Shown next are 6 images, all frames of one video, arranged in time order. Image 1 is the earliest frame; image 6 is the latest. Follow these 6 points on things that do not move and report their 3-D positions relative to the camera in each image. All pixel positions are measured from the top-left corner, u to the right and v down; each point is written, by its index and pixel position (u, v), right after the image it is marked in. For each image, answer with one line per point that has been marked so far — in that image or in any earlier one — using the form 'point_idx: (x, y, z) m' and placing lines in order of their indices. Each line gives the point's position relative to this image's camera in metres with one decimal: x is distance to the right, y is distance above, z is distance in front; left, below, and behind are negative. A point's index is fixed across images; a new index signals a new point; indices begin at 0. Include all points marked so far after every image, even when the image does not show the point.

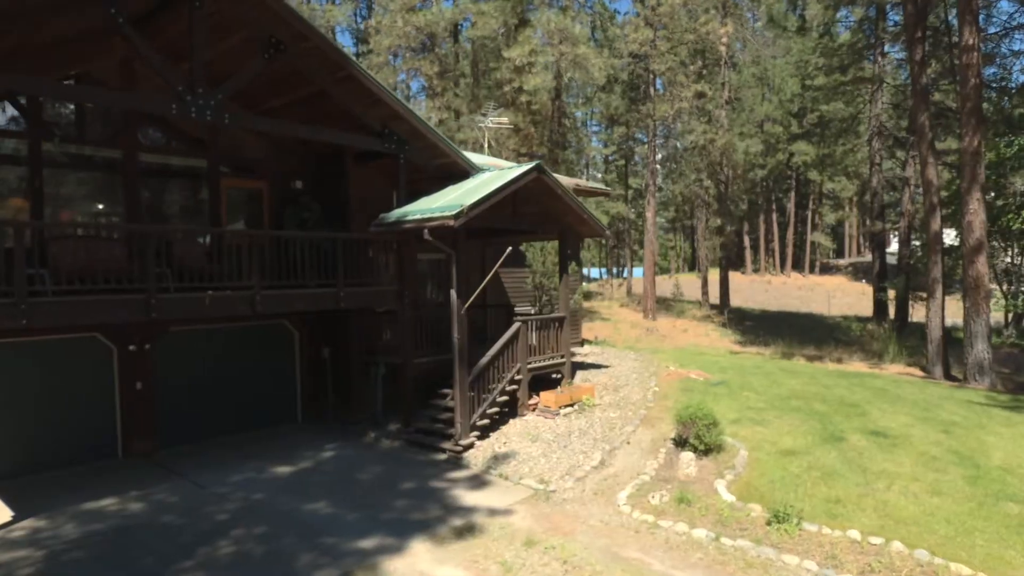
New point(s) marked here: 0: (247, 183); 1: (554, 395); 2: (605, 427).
0: (-5.1, +2.0, +12.6) m
1: (+0.7, -1.9, +11.8) m
2: (+1.6, -2.4, +11.1) m
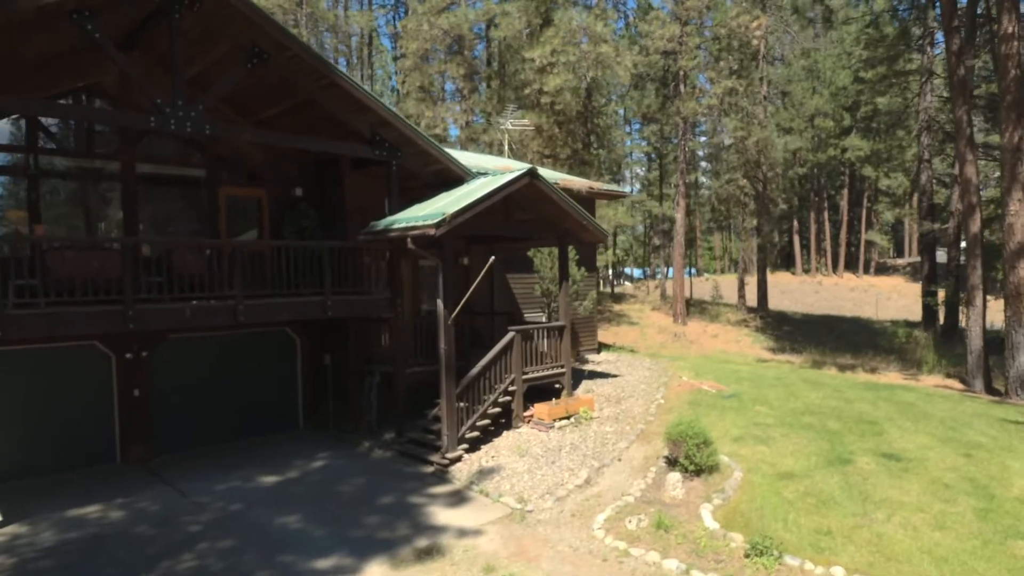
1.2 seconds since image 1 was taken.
0: (-5.1, +1.8, +12.7) m
1: (+0.6, -2.1, +11.5) m
2: (+1.4, -2.5, +10.7) m
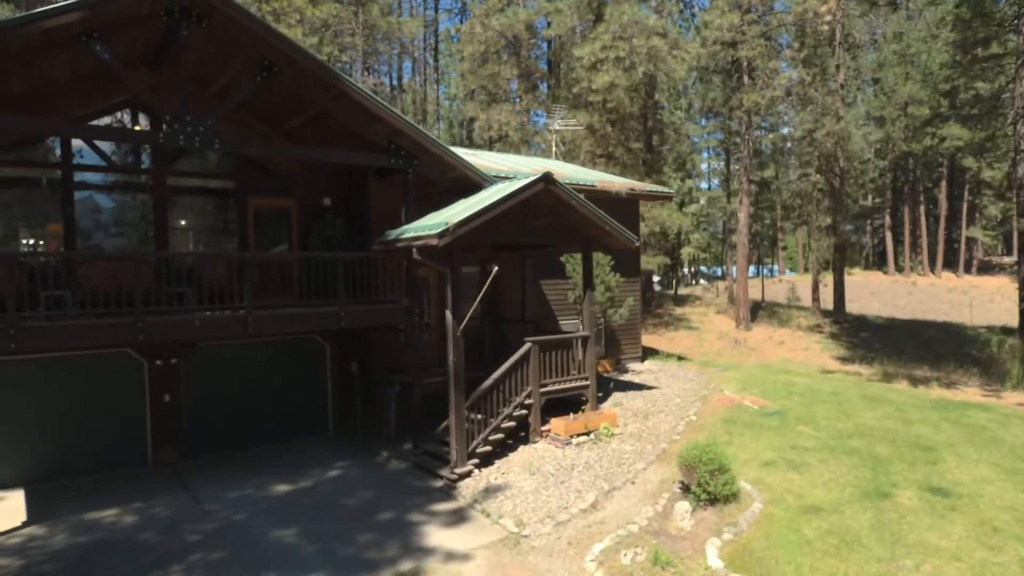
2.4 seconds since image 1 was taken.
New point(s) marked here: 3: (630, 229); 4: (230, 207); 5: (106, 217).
0: (-4.6, +1.7, +12.9) m
1: (+0.9, -2.3, +11.0) m
2: (+1.6, -2.7, +10.1) m
3: (+3.1, +1.6, +17.1) m
4: (-5.4, +1.6, +12.5) m
5: (-7.1, +1.2, +11.4) m
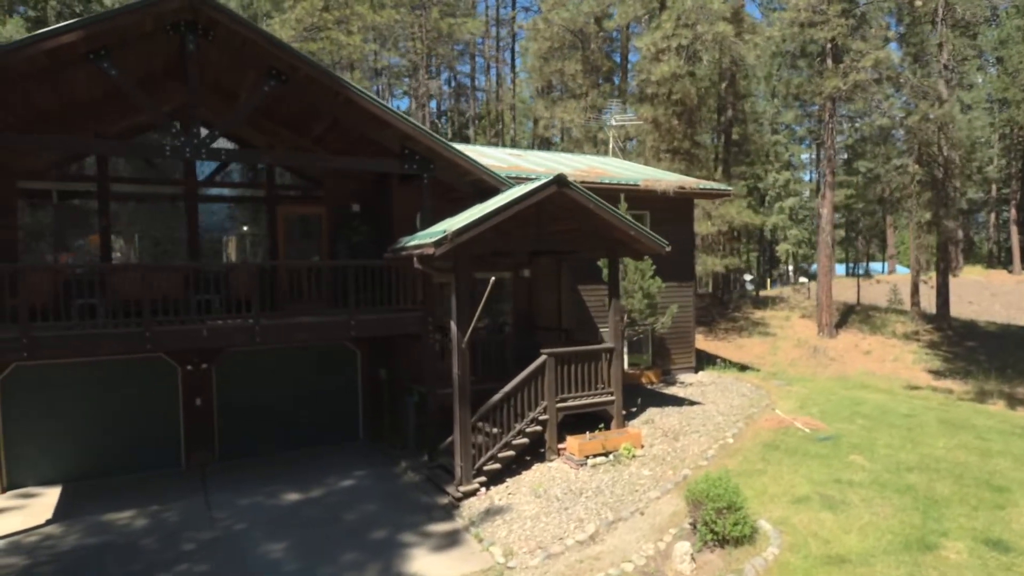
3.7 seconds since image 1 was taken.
0: (-4.1, +1.6, +12.9) m
1: (+1.1, -2.4, +10.3) m
2: (+1.6, -2.9, +9.4) m
3: (+4.2, +1.5, +16.0) m
4: (-4.9, +1.4, +12.7) m
5: (-6.8, +1.1, +11.8) m
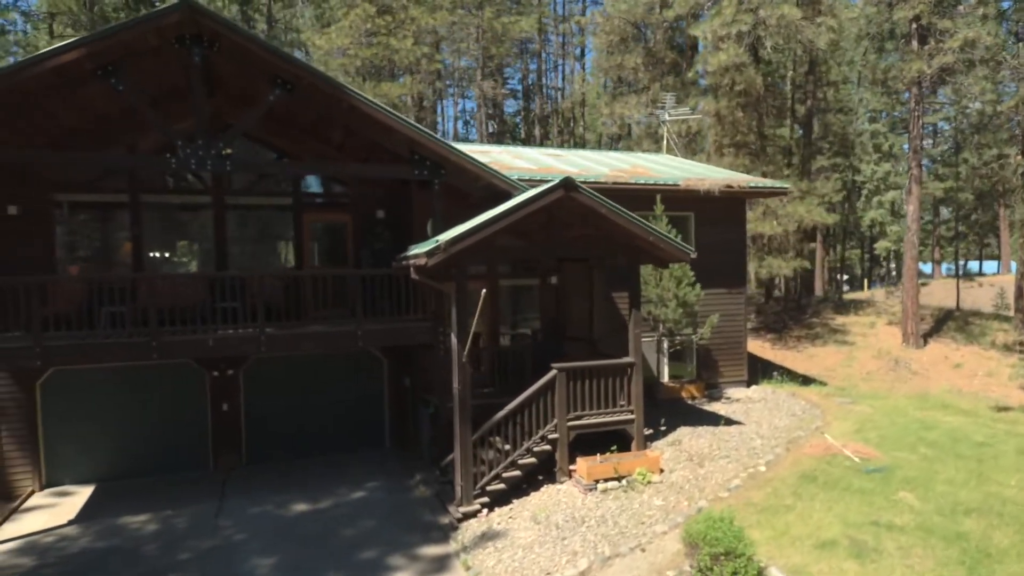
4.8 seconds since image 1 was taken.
0: (-3.6, +1.4, +12.9) m
1: (+1.2, -2.6, +9.6) m
2: (+1.6, -3.0, +8.6) m
3: (+5.0, +1.3, +14.8) m
4: (-4.4, +1.3, +12.8) m
5: (-6.4, +1.0, +12.2) m
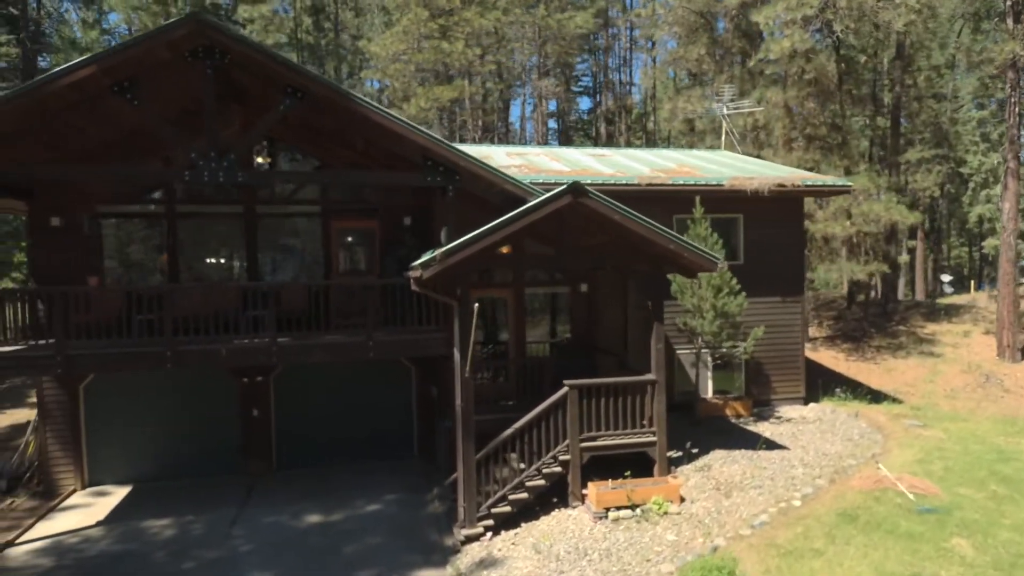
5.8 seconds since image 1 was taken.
0: (-3.0, +1.3, +12.8) m
1: (+1.3, -2.8, +8.9) m
2: (+1.5, -3.2, +7.9) m
3: (+5.8, +1.1, +13.6) m
4: (-3.9, +1.2, +12.8) m
5: (-5.9, +0.8, +12.4) m
